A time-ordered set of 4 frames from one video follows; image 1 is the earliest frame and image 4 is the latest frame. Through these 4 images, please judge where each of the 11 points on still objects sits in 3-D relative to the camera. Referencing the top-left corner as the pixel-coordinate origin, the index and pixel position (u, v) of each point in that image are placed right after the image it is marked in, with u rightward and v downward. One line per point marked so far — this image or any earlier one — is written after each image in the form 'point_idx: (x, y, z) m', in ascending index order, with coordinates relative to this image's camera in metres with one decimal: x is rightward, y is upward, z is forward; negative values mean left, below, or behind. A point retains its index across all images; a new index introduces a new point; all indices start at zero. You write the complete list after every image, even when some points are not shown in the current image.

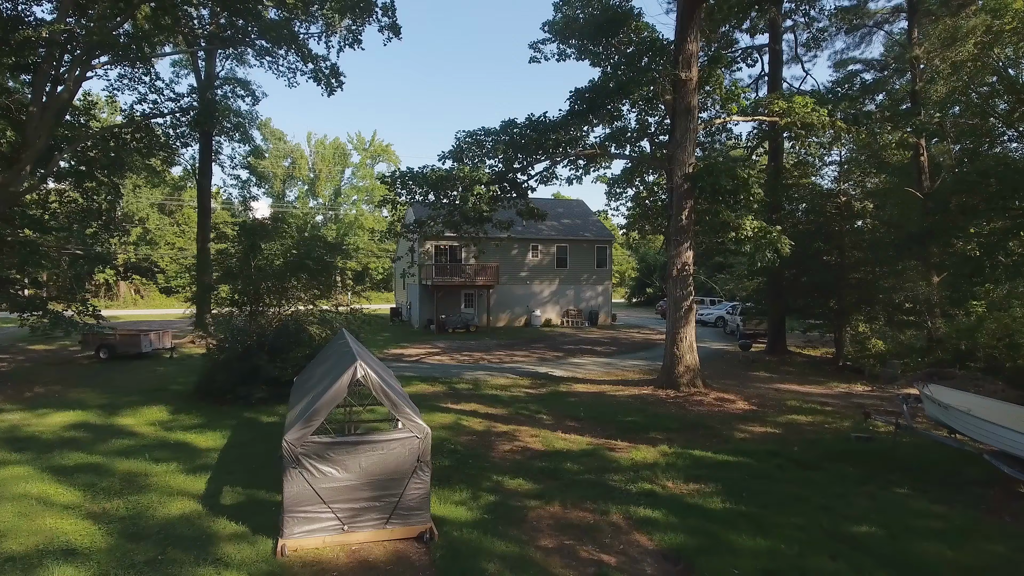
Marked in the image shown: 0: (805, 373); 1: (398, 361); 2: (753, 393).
0: (+8.9, -2.6, +15.8) m
1: (-3.8, -2.4, +17.2) m
2: (+5.9, -2.6, +12.6) m
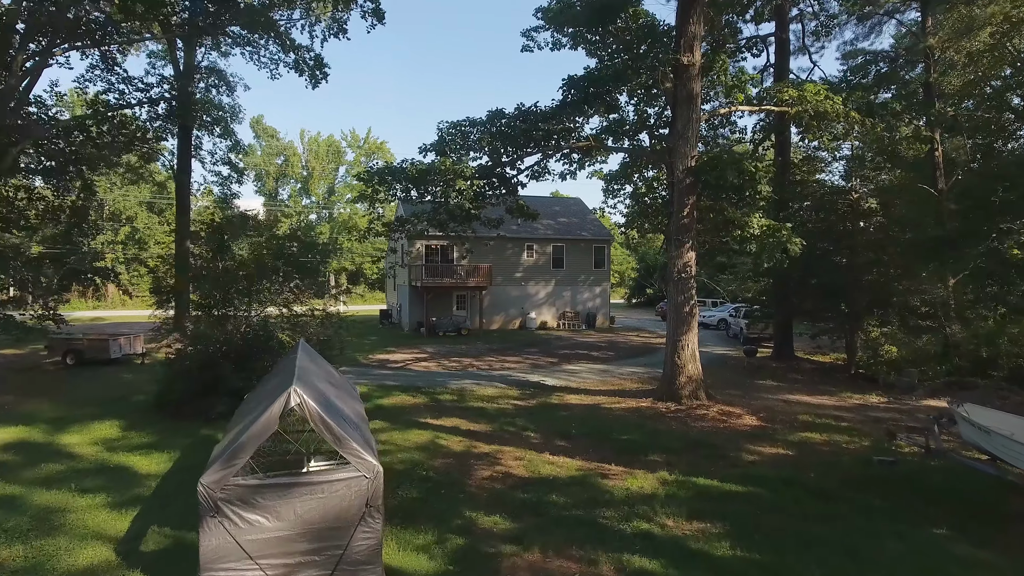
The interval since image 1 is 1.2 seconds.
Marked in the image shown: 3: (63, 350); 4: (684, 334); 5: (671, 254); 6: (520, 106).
0: (+8.6, -2.7, +14.8) m
1: (-4.1, -2.5, +16.2) m
2: (+5.6, -2.6, +11.6) m
3: (-14.4, -2.0, +16.7) m
4: (+3.8, -1.0, +11.5) m
5: (+3.6, +0.8, +11.9) m
6: (+0.2, +4.4, +12.6) m
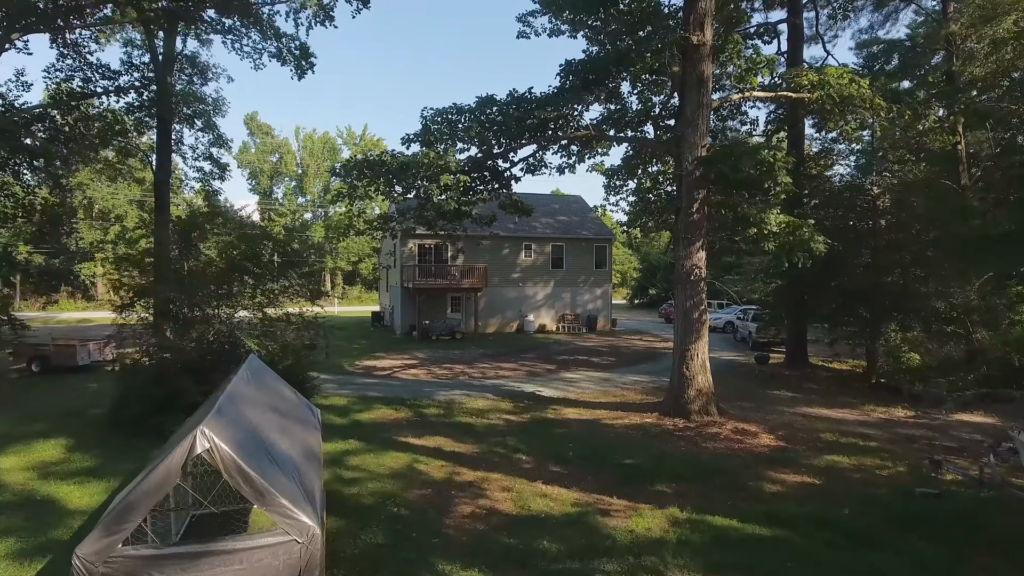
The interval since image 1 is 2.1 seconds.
0: (+8.4, -2.7, +13.7) m
1: (-4.3, -2.5, +15.2) m
2: (+5.4, -2.7, +10.6) m
3: (-14.6, -2.1, +15.7) m
4: (+3.6, -1.1, +10.4) m
5: (+3.5, +0.7, +10.8) m
6: (0.0, +4.3, +11.5) m
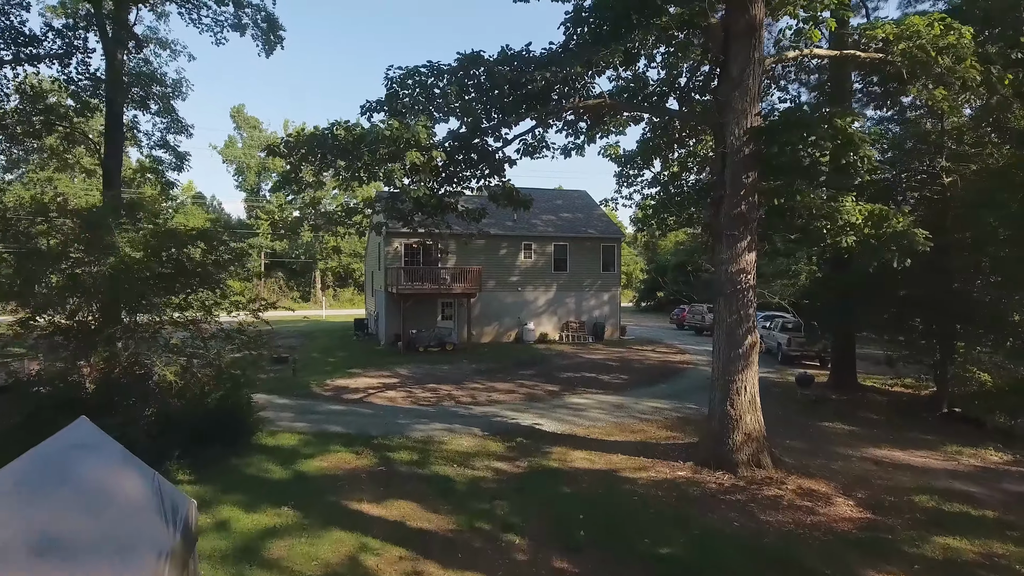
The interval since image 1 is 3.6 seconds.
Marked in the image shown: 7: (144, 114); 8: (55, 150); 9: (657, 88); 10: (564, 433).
0: (+8.3, -2.9, +11.3) m
1: (-4.4, -2.7, +12.8) m
2: (+5.3, -2.9, +8.1) m
3: (-14.7, -2.2, +13.3) m
4: (+3.5, -1.3, +8.0) m
5: (+3.3, +0.5, +8.4) m
6: (-0.1, +4.2, +9.1) m
7: (-12.8, +6.1, +18.3) m
8: (-15.3, +4.6, +17.3) m
9: (+3.0, +4.1, +10.5) m
10: (+1.0, -2.8, +10.1) m
